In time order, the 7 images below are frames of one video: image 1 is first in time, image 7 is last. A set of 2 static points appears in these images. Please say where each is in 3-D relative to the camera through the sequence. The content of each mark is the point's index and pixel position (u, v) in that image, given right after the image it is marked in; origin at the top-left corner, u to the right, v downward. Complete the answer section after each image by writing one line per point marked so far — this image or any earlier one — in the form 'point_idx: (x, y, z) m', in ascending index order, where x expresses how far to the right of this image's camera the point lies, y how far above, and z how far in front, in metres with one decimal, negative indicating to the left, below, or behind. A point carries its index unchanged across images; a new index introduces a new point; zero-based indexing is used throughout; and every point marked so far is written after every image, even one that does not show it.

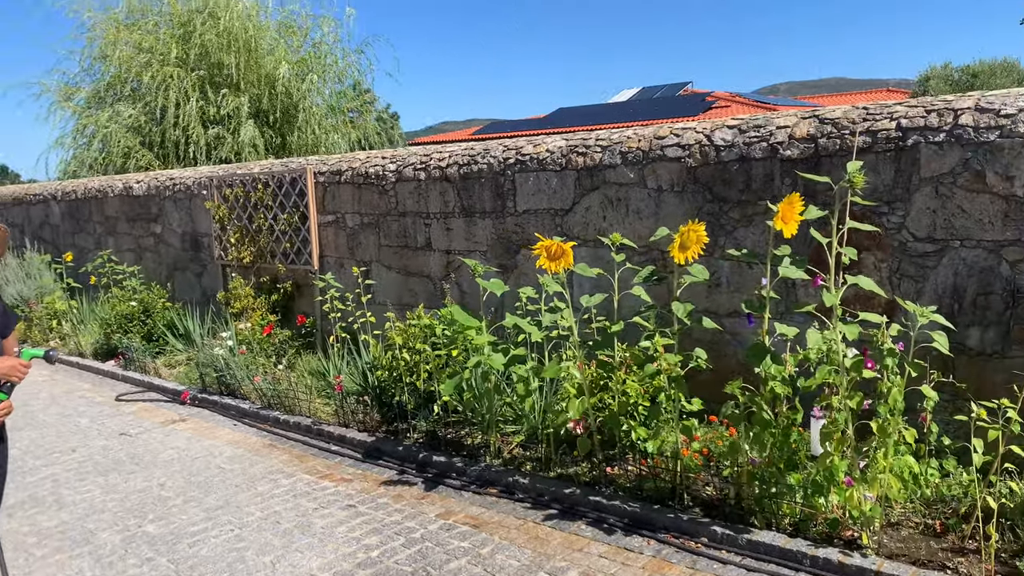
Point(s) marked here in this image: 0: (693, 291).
0: (+1.0, 0.0, +4.5) m
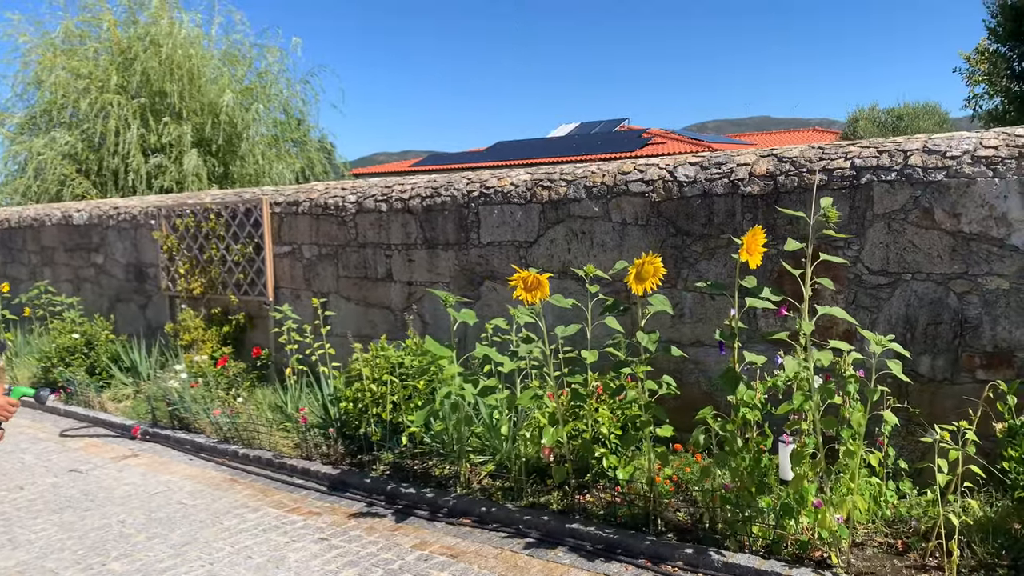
0: (+0.9, -0.2, +4.6) m
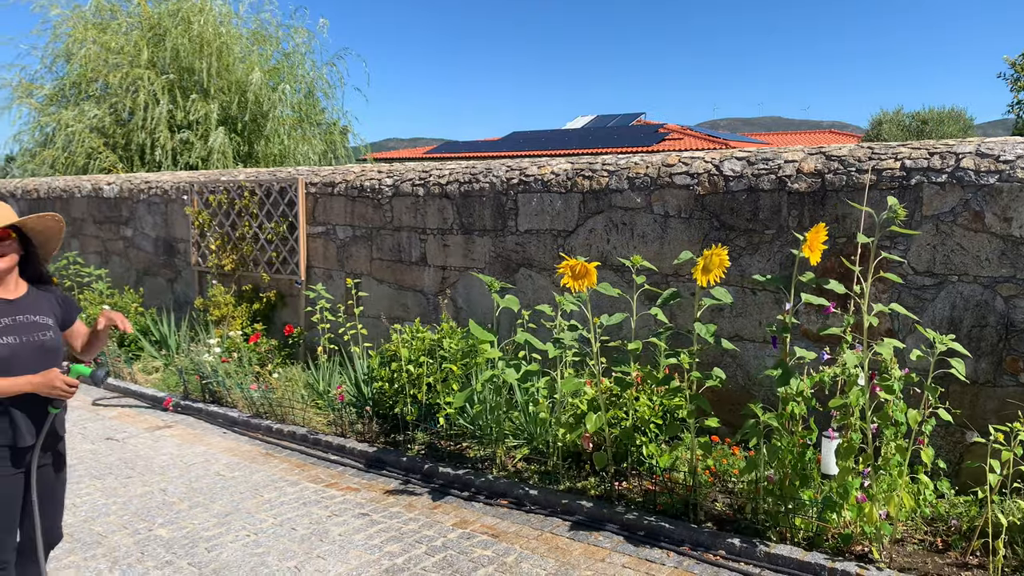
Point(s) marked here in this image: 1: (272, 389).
0: (+1.1, -0.1, +4.6) m
1: (-1.7, -0.7, +5.7) m
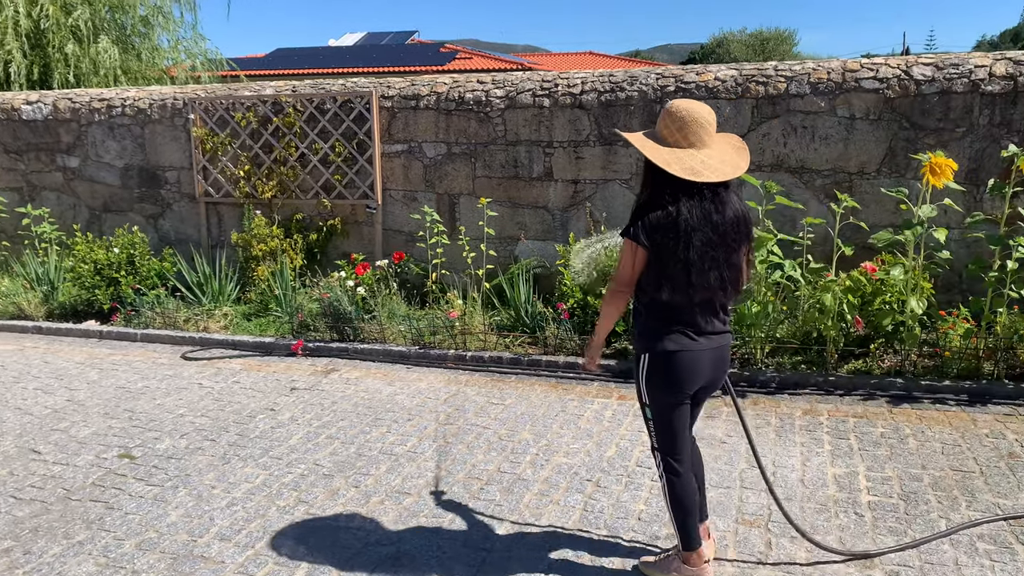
0: (+2.3, +0.5, +5.2) m
1: (-0.6, -0.2, +5.3) m
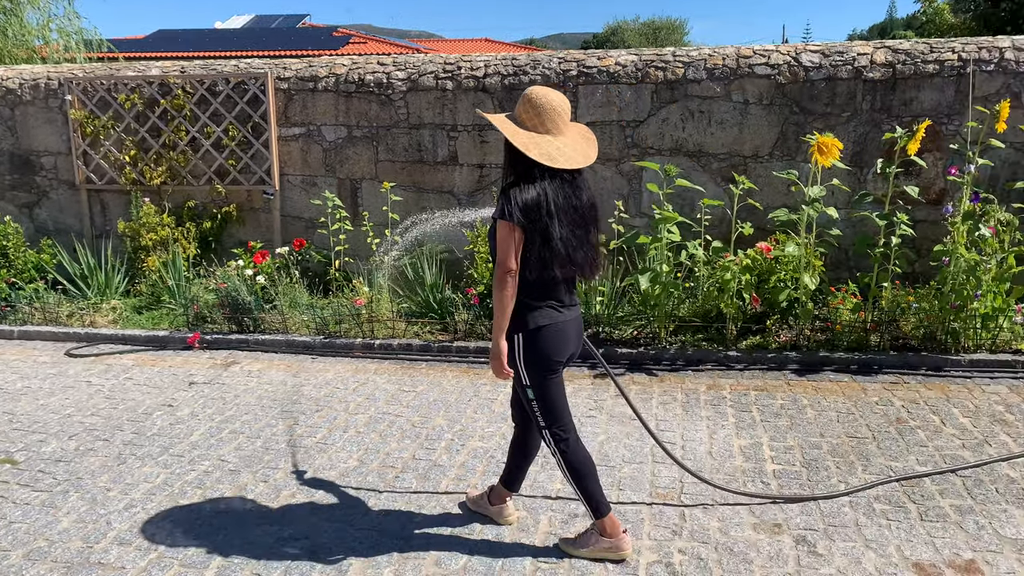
0: (+1.7, +0.7, +5.4) m
1: (-1.2, -0.1, +5.2) m
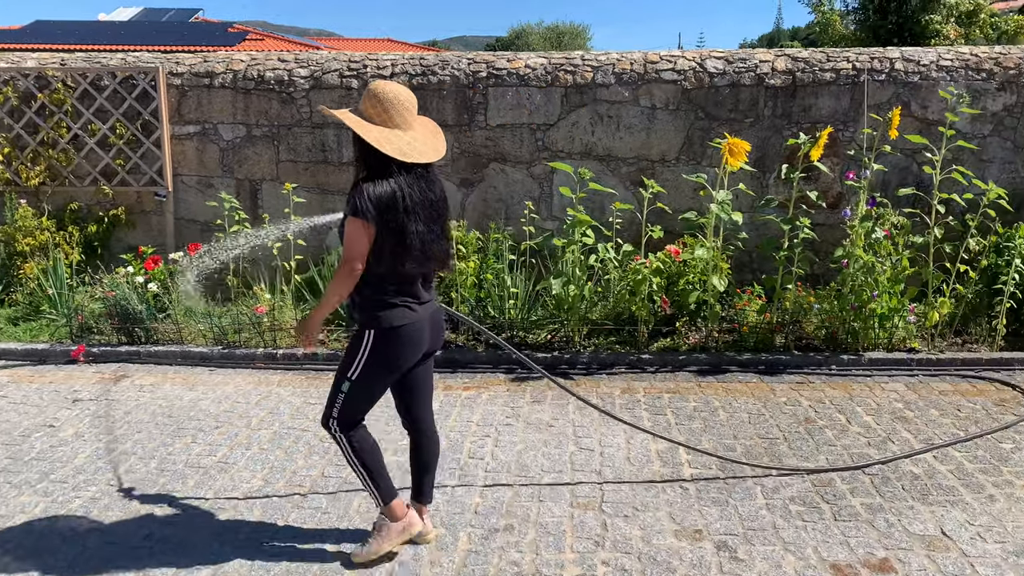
0: (+1.1, +0.6, +5.4) m
1: (-1.7, -0.2, +4.9) m
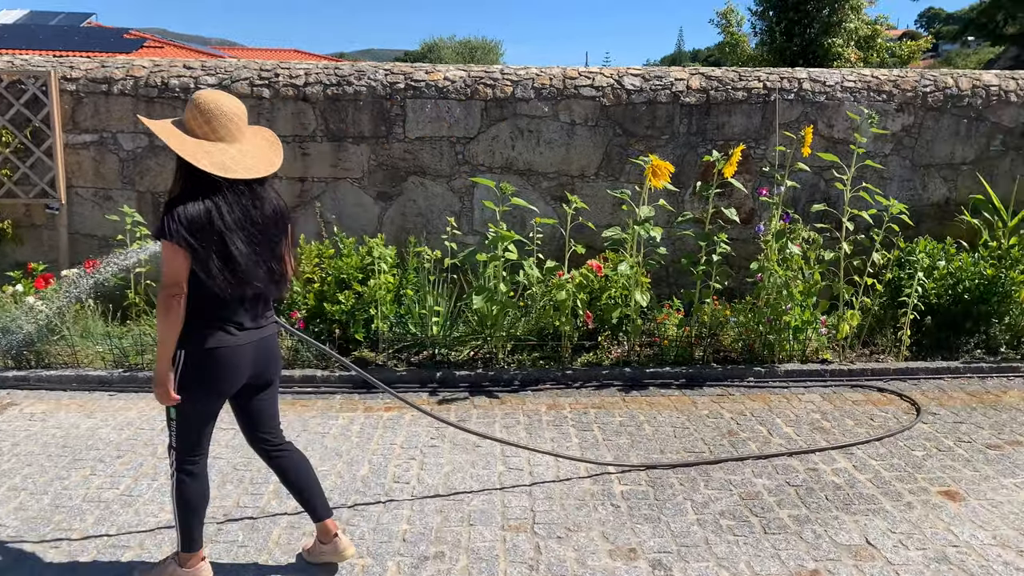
0: (+0.6, +0.5, +5.5) m
1: (-2.2, -0.3, +4.6) m
